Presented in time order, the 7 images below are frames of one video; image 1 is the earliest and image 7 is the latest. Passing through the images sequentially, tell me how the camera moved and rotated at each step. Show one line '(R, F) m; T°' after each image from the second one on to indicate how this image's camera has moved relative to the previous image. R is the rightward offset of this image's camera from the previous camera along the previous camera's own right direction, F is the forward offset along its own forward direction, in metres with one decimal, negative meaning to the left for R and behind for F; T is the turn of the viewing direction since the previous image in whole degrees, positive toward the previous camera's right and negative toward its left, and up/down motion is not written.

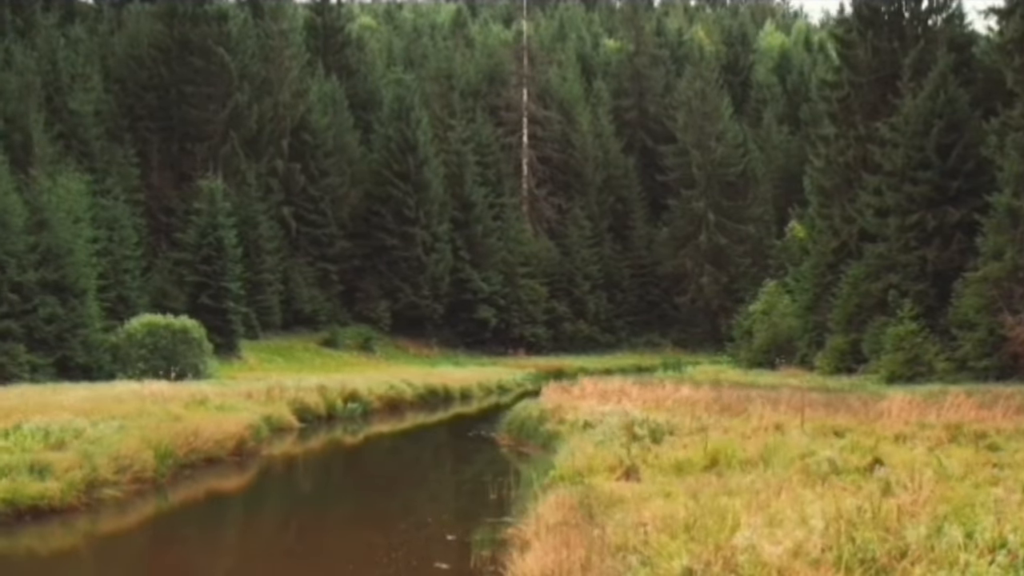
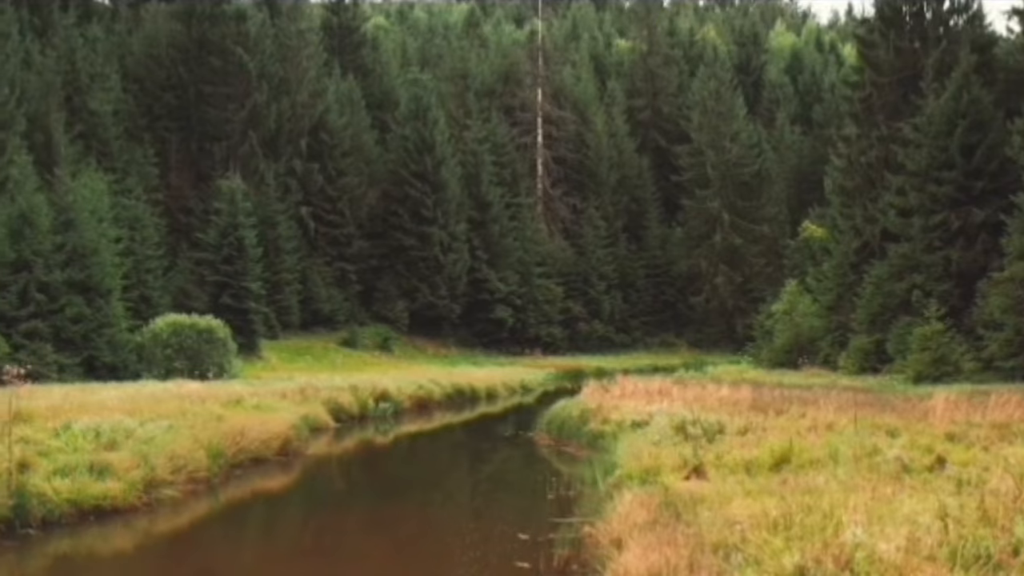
(-0.9, 0.0) m; 0°
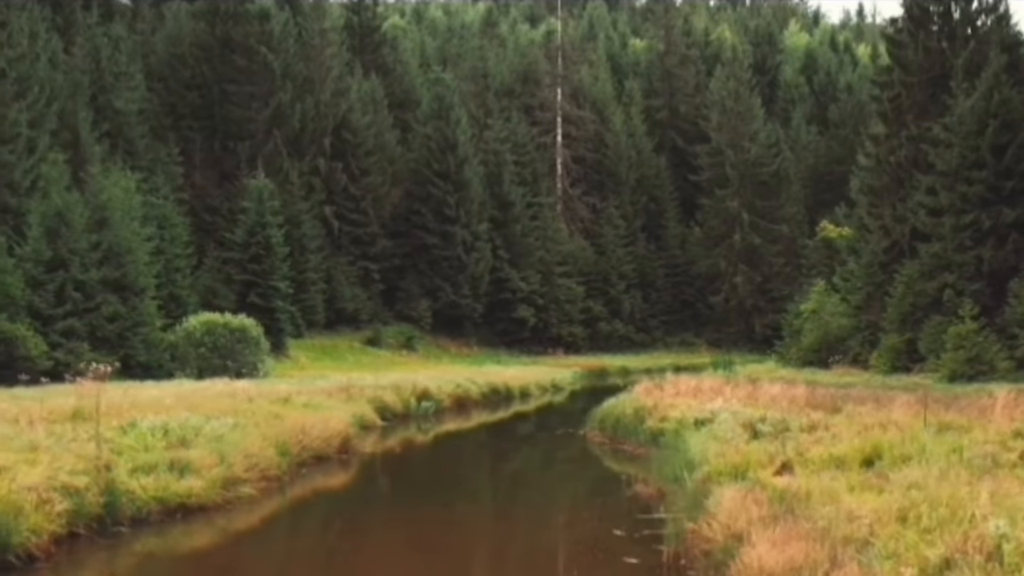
(-1.2, 0.0) m; 0°
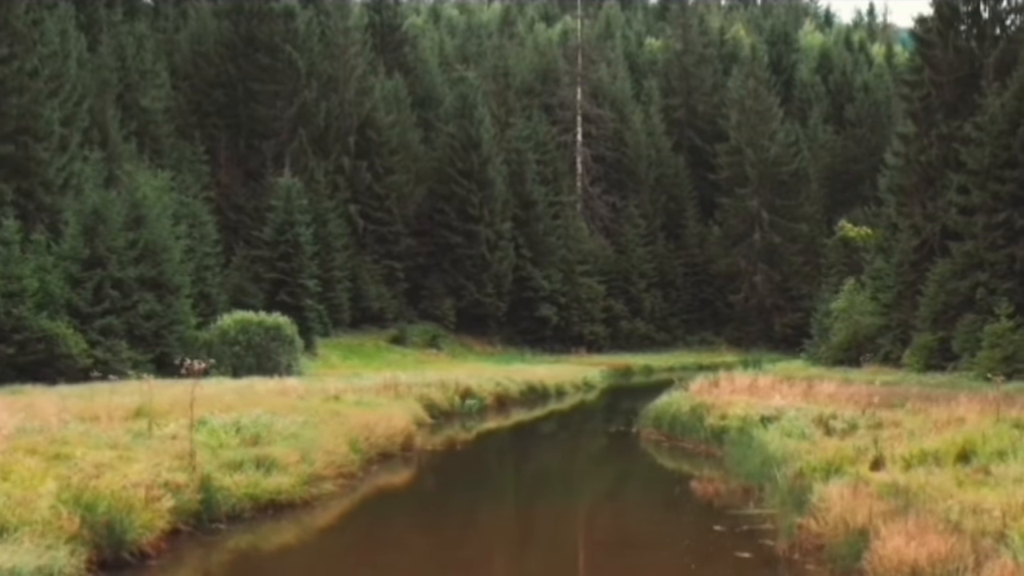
(-1.3, 0.0) m; 0°
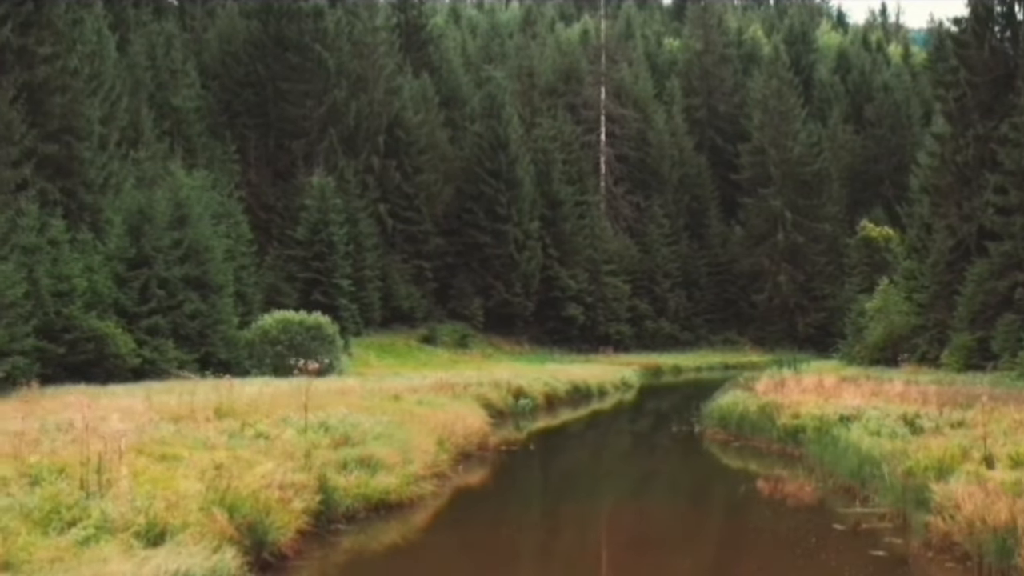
(-1.6, 0.0) m; +1°
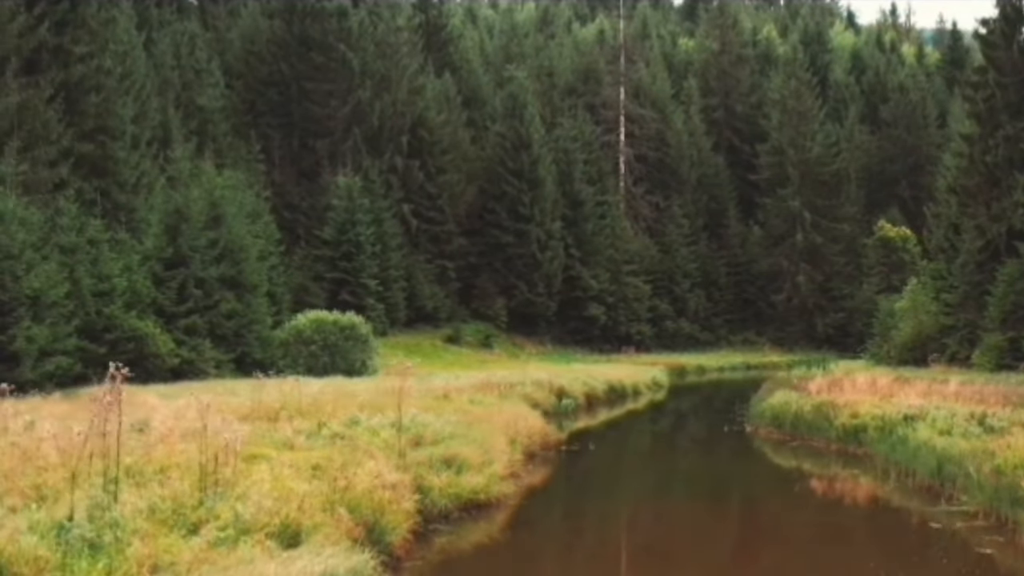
(-1.3, 0.0) m; 0°
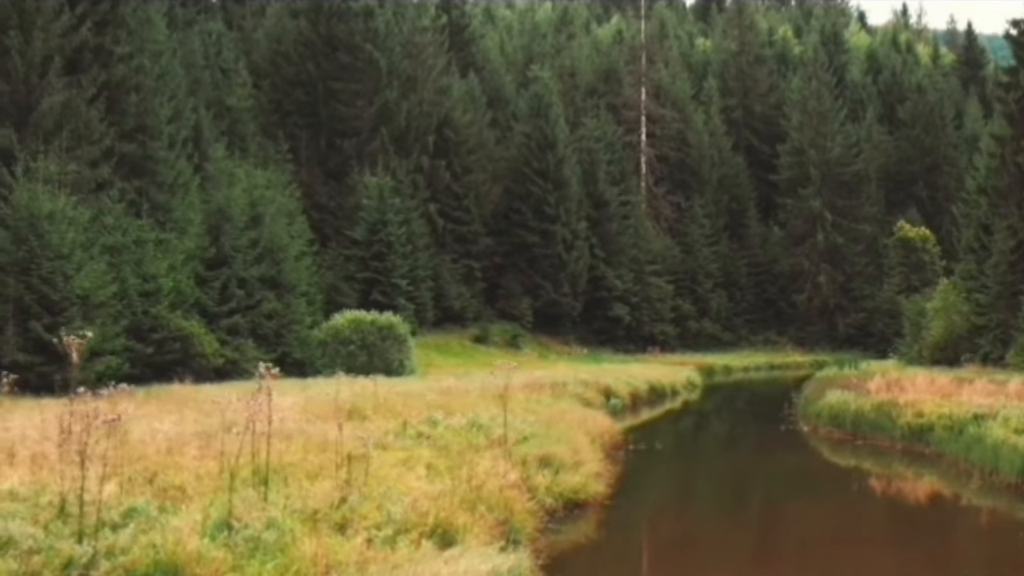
(-1.5, 0.0) m; 0°
